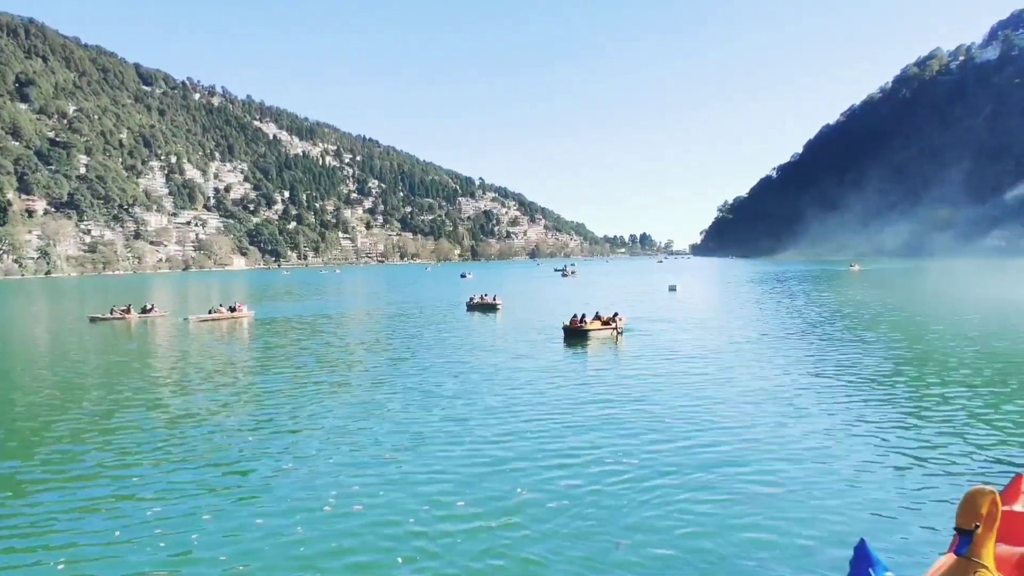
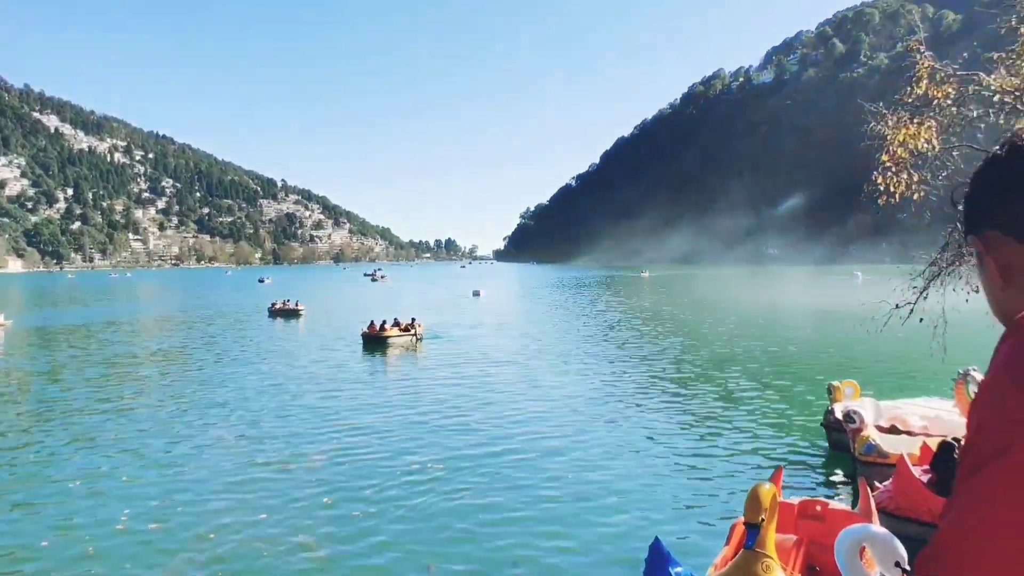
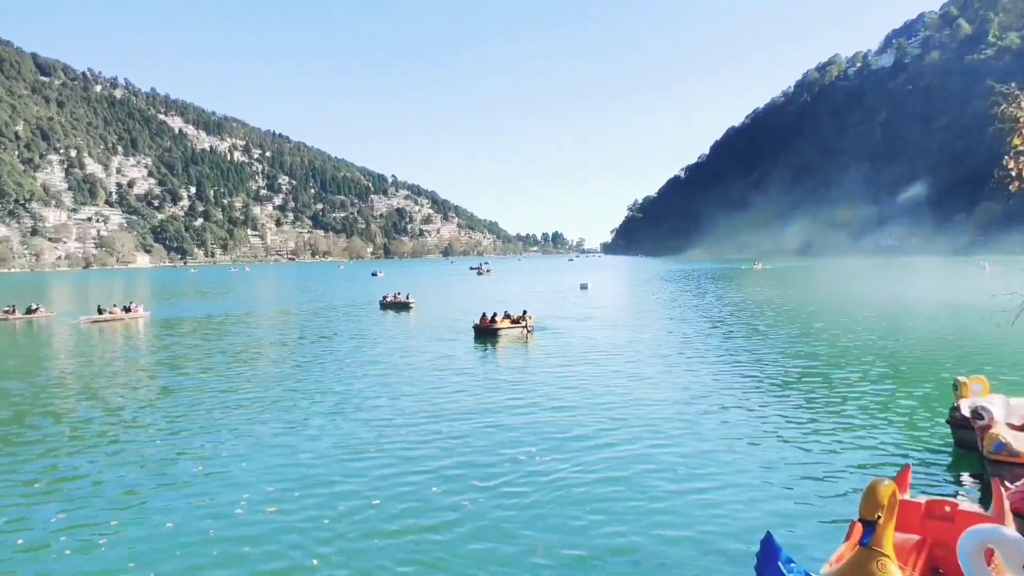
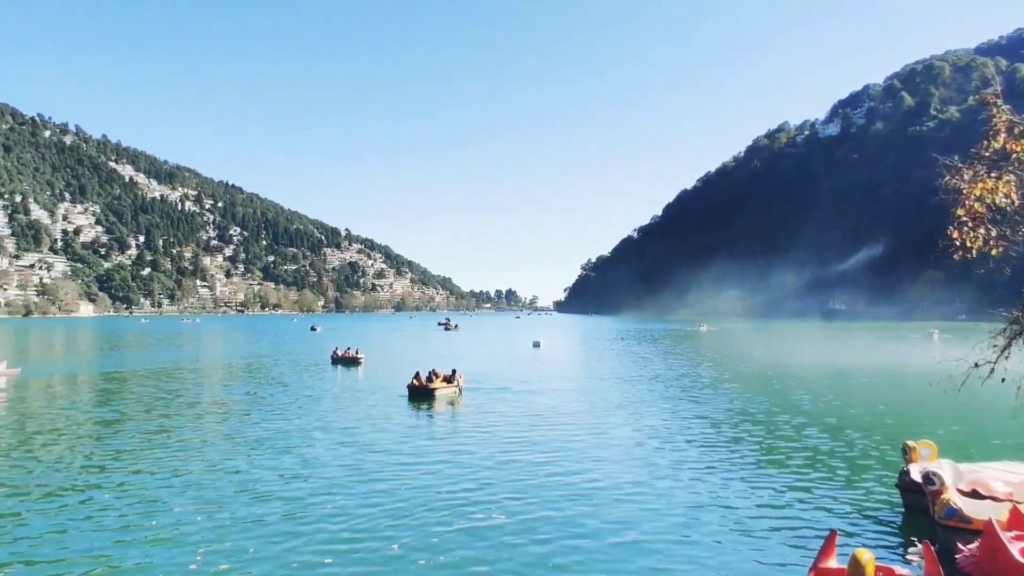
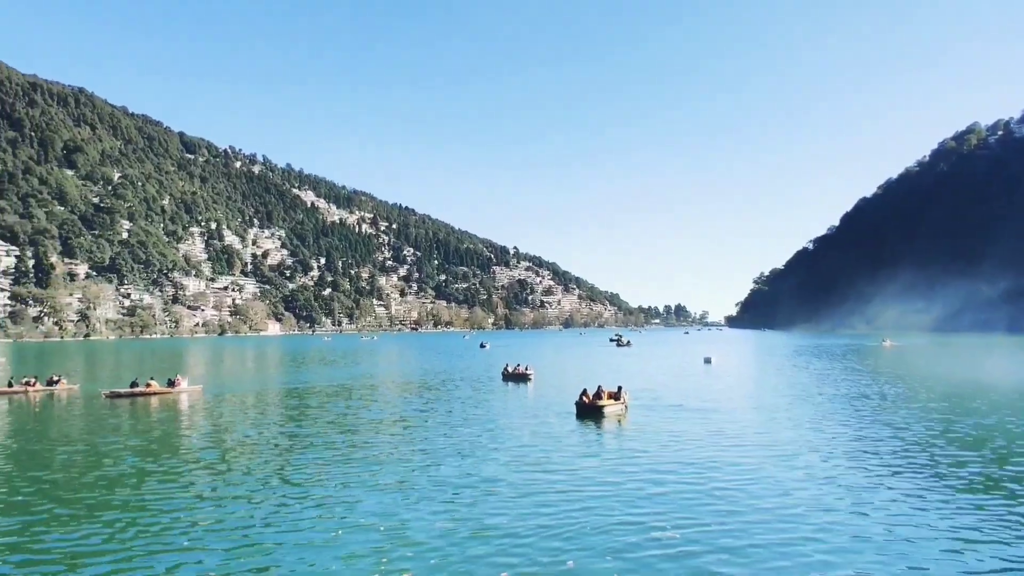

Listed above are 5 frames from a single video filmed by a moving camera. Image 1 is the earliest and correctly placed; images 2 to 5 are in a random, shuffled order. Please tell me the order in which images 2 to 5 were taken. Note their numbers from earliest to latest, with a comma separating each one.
3, 2, 4, 5
